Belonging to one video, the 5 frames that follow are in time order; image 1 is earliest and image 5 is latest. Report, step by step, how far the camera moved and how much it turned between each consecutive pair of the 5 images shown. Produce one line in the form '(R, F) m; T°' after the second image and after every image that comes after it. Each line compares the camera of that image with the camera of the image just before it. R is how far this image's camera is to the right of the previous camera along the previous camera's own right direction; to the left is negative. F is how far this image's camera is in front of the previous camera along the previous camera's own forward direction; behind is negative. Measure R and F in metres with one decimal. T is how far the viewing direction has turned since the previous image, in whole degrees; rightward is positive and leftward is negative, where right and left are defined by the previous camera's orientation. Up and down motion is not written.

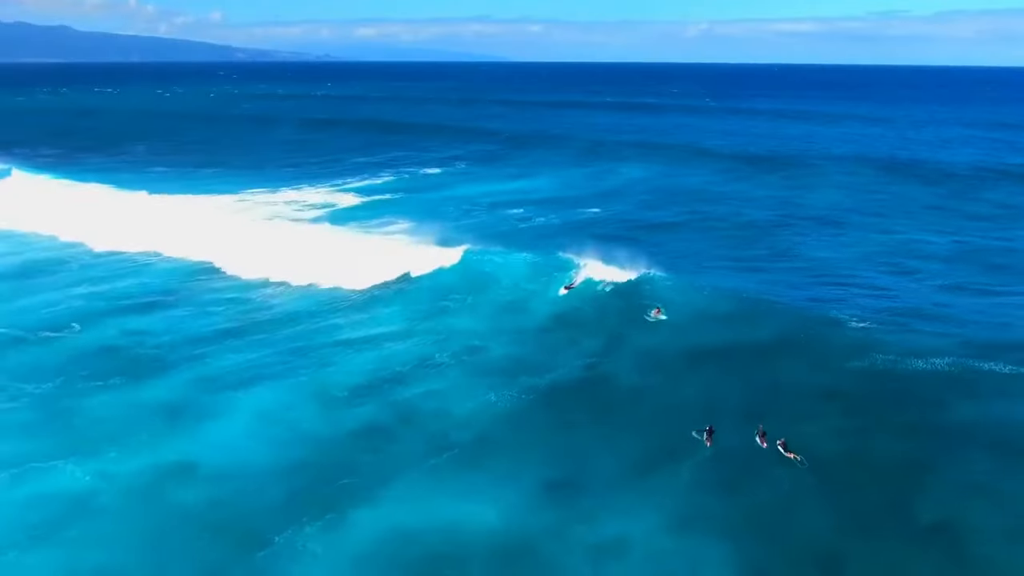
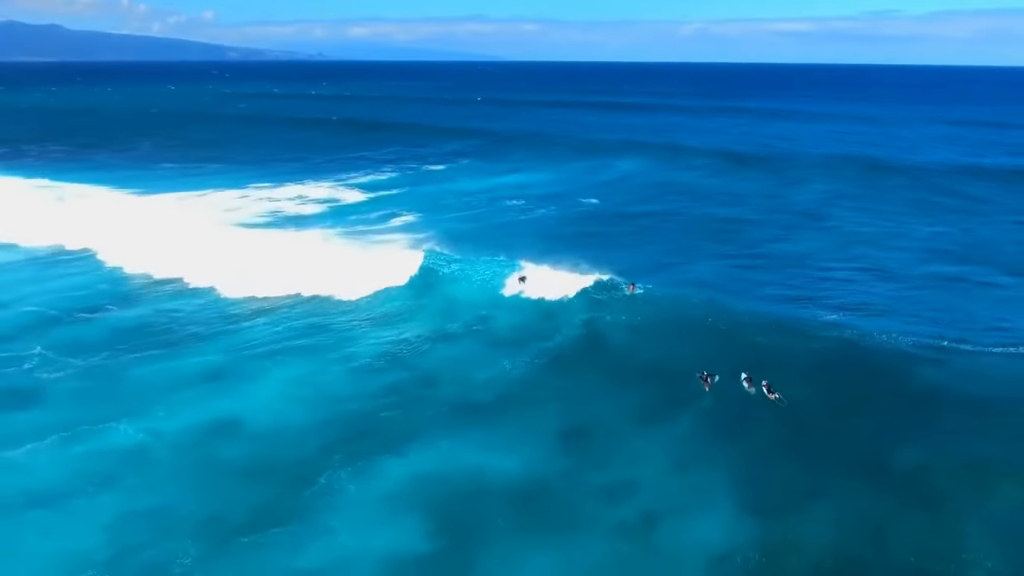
(-0.1, -0.9) m; 0°
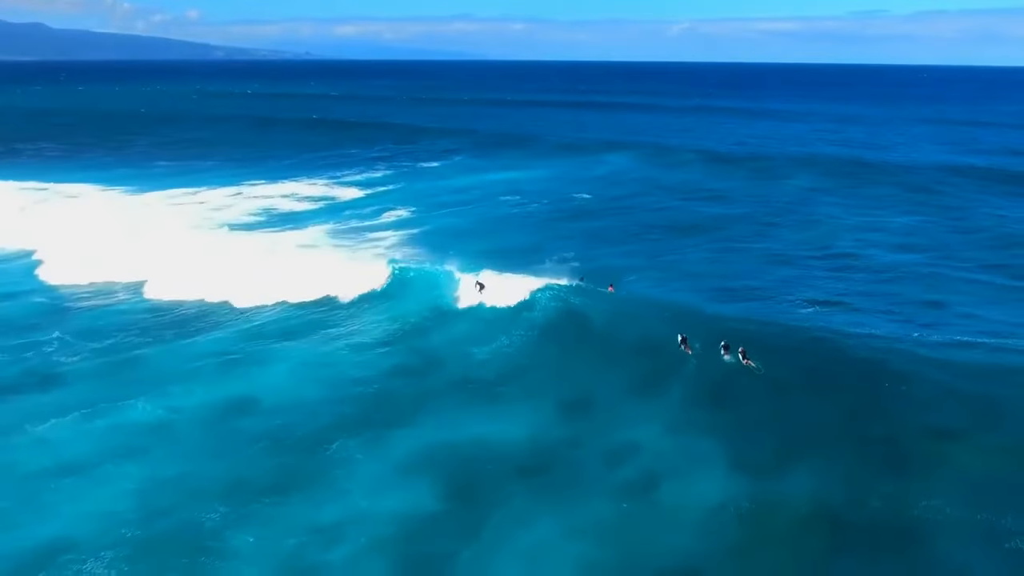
(-0.2, -0.5) m; +1°
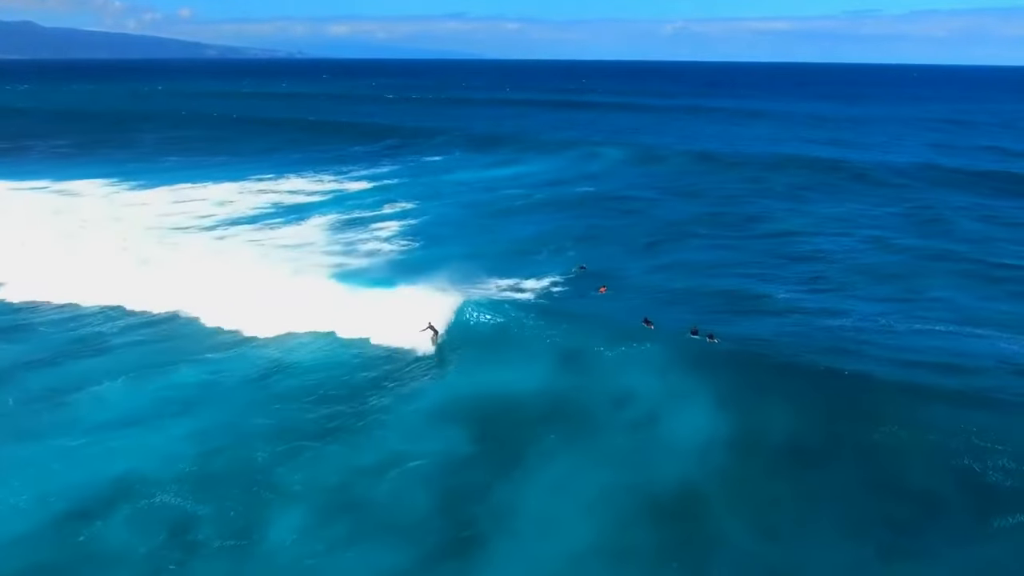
(0.0, +0.1) m; 0°
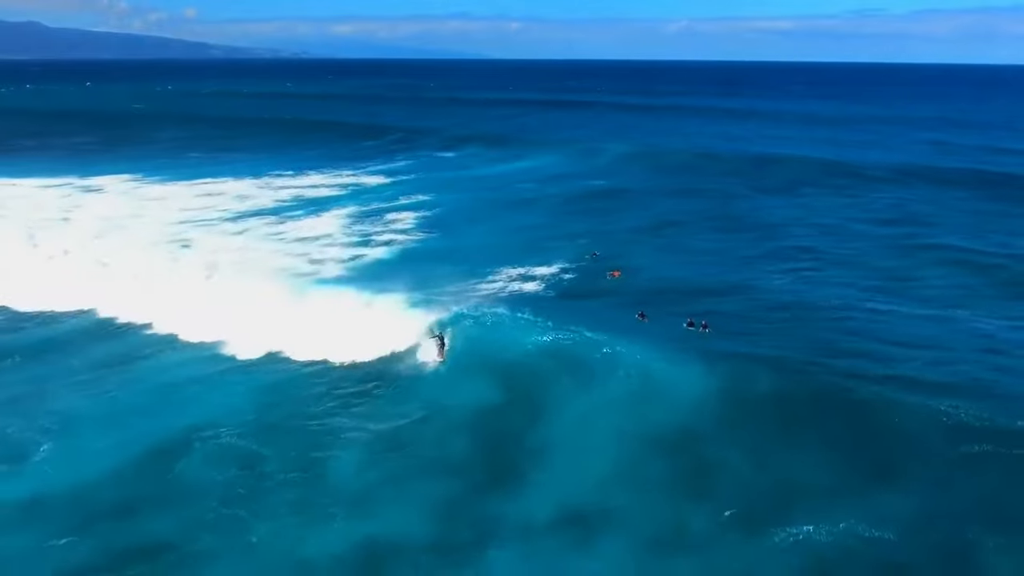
(-0.2, -1.4) m; 0°
